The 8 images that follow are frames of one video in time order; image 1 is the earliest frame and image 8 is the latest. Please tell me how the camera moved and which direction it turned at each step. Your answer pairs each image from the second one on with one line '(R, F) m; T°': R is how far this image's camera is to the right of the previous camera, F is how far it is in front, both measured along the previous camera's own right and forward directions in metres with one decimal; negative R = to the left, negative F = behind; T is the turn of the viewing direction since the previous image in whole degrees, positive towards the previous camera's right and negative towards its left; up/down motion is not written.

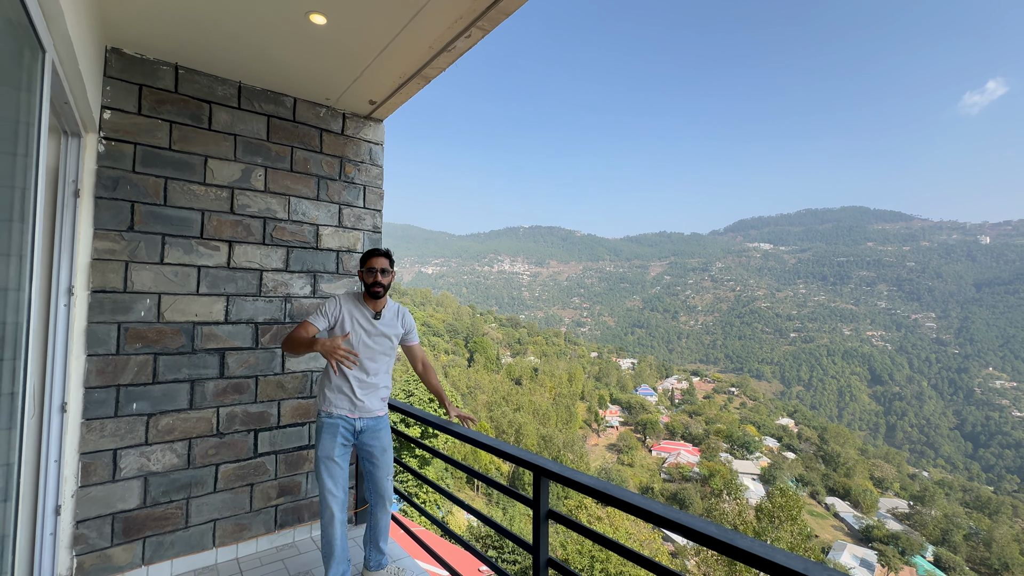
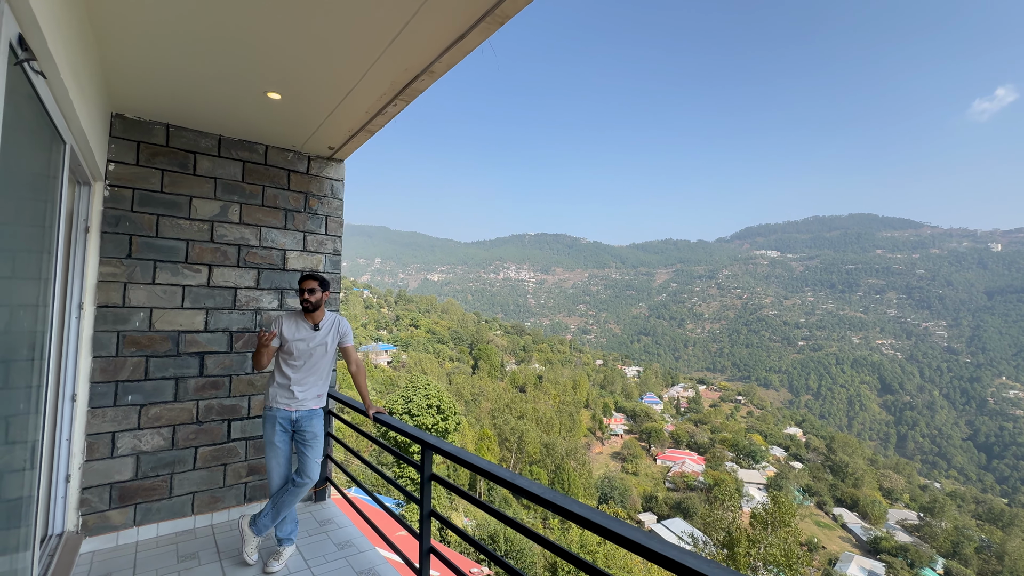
(+2.7, -2.8) m; -1°
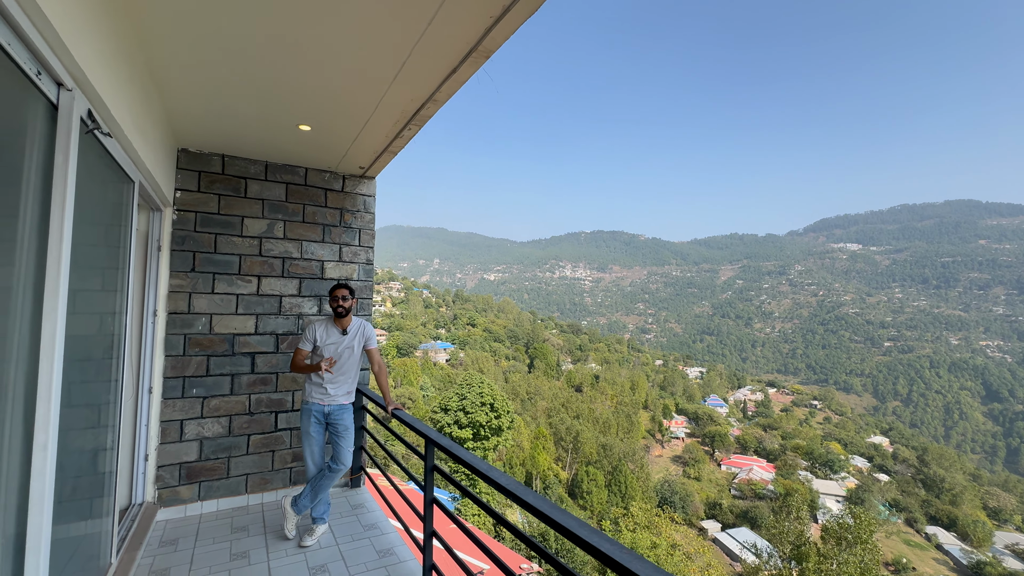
(+1.7, -0.8) m; -7°
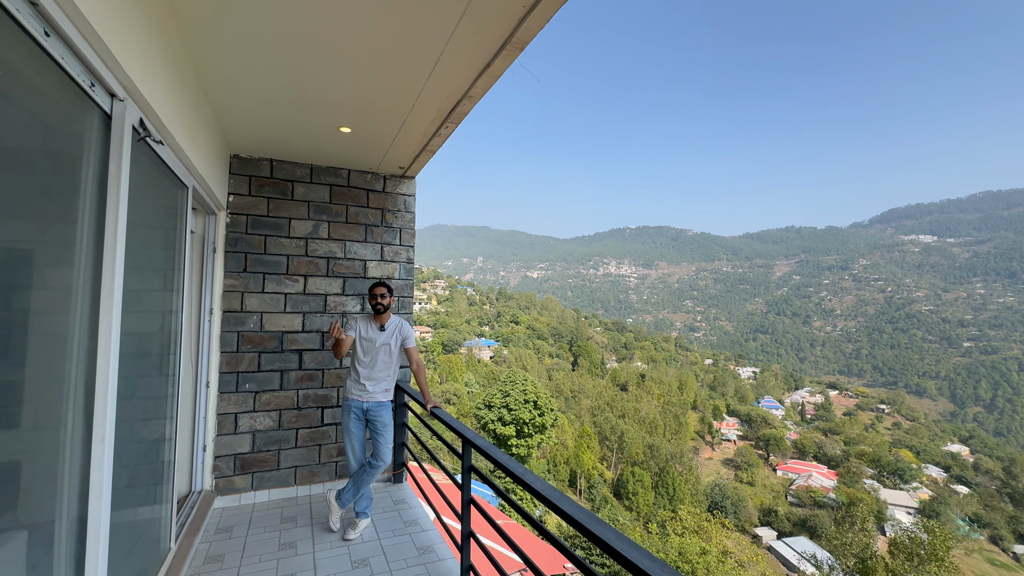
(+0.2, +0.3) m; -5°
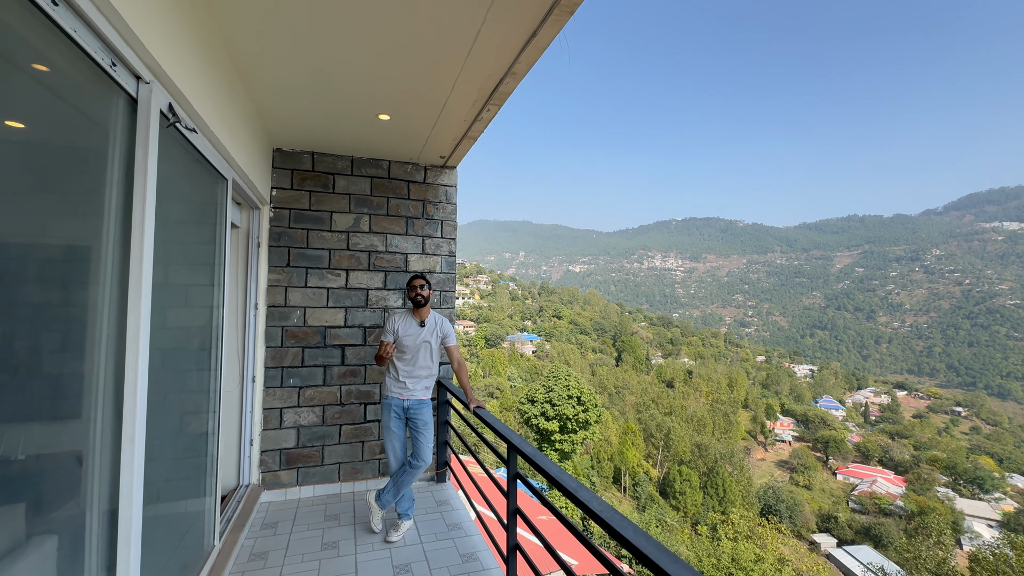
(-0.2, +1.0) m; -5°
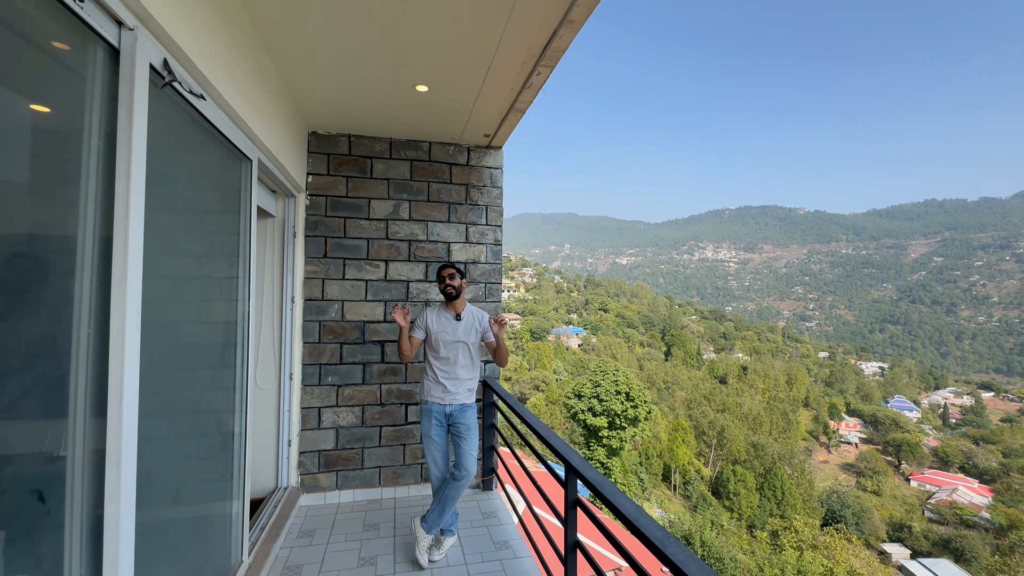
(-0.3, +1.8) m; -6°
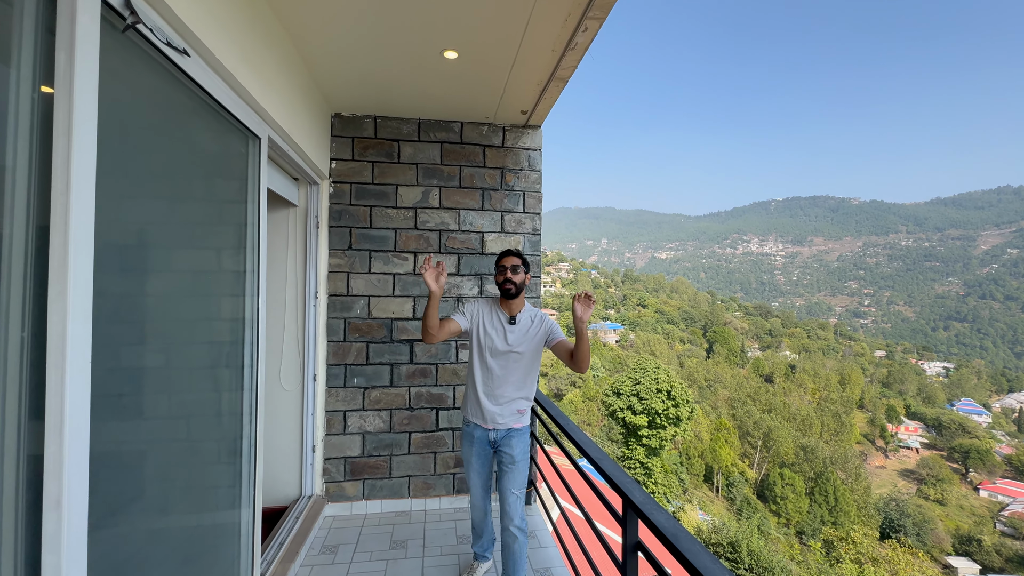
(-0.1, +1.7) m; -5°
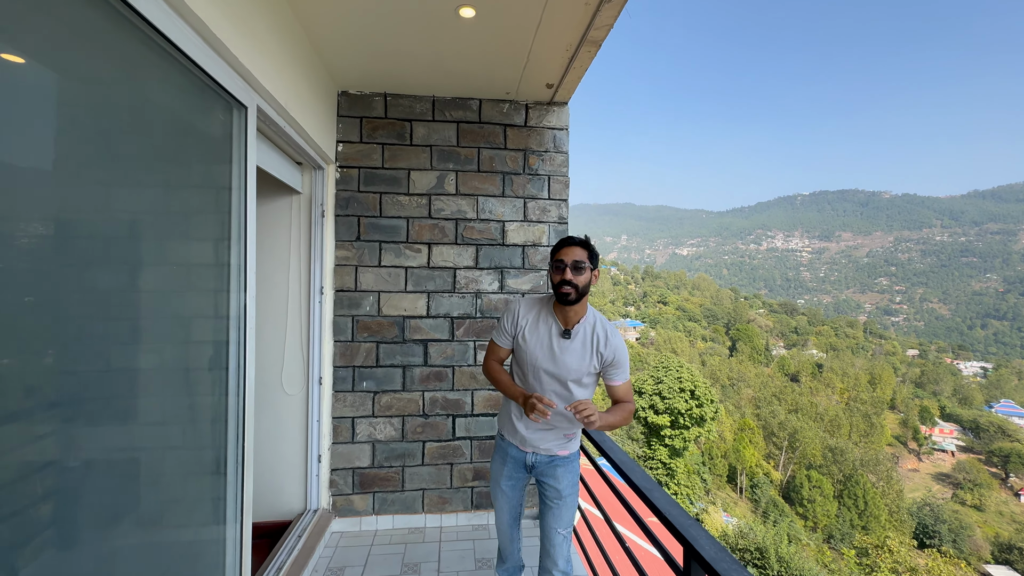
(-0.2, +1.6) m; -2°
